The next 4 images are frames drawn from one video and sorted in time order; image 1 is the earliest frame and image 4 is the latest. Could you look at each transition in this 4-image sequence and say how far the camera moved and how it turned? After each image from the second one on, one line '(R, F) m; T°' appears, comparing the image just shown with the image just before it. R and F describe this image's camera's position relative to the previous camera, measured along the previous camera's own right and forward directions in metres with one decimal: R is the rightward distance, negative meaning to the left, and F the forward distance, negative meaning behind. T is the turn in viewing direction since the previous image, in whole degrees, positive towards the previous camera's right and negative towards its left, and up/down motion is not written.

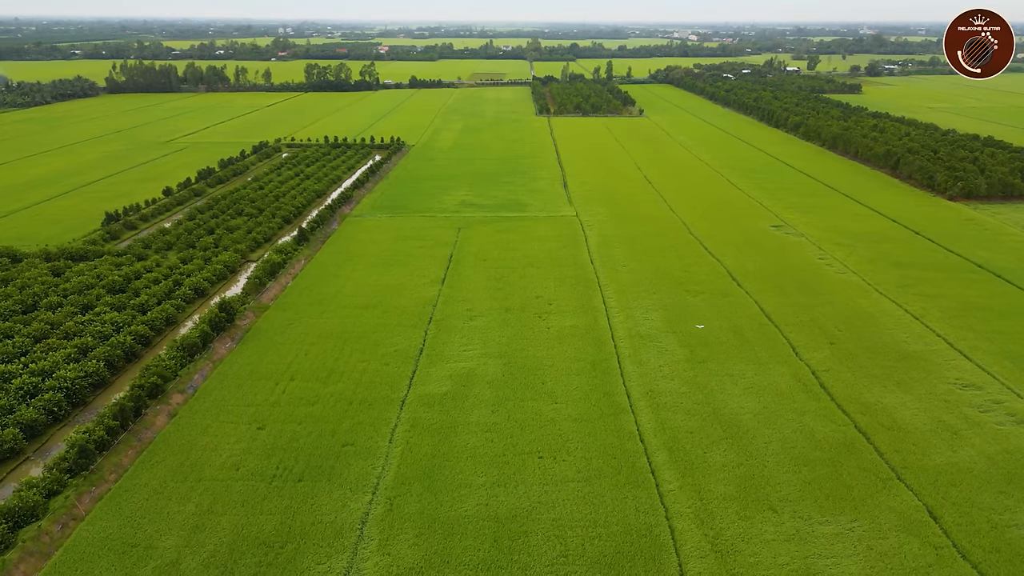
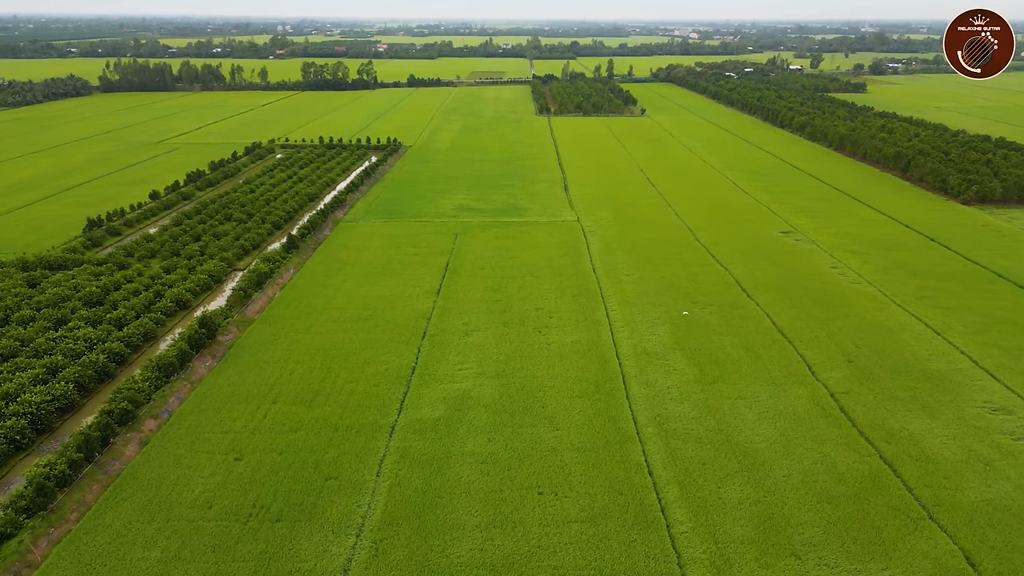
(+0.1, +1.0) m; 0°
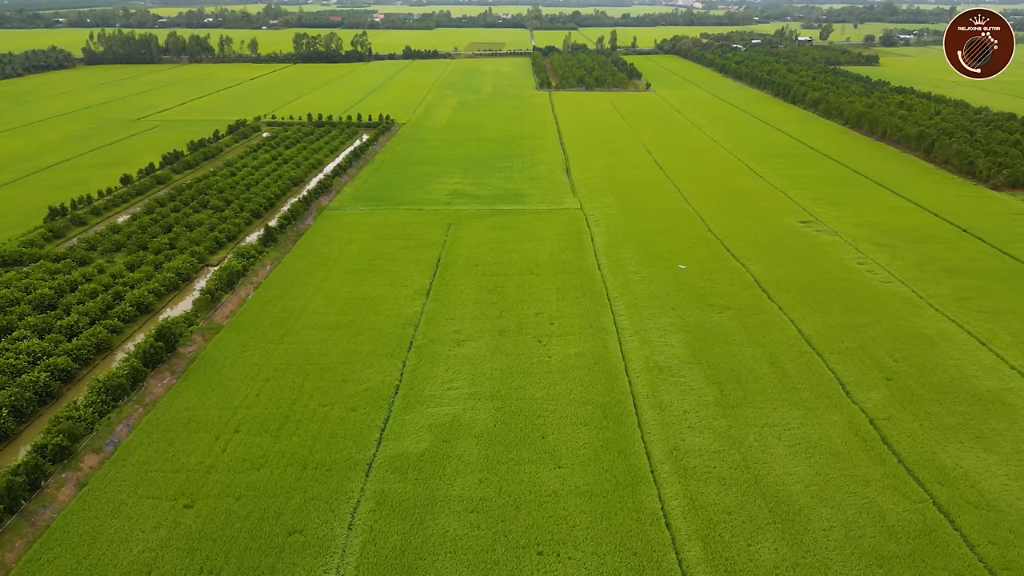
(+0.1, +2.0) m; 0°
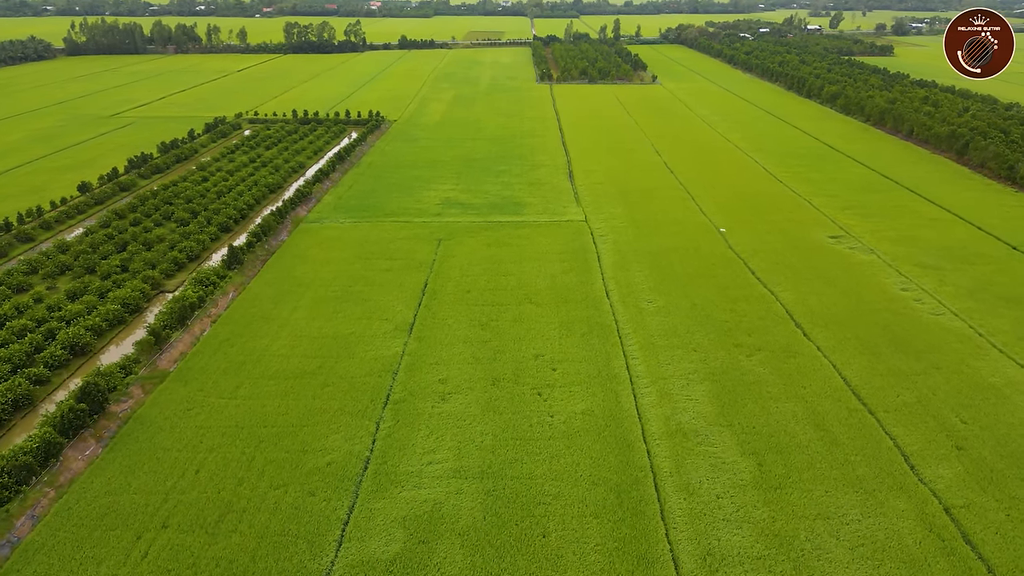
(+0.1, +2.6) m; 0°
